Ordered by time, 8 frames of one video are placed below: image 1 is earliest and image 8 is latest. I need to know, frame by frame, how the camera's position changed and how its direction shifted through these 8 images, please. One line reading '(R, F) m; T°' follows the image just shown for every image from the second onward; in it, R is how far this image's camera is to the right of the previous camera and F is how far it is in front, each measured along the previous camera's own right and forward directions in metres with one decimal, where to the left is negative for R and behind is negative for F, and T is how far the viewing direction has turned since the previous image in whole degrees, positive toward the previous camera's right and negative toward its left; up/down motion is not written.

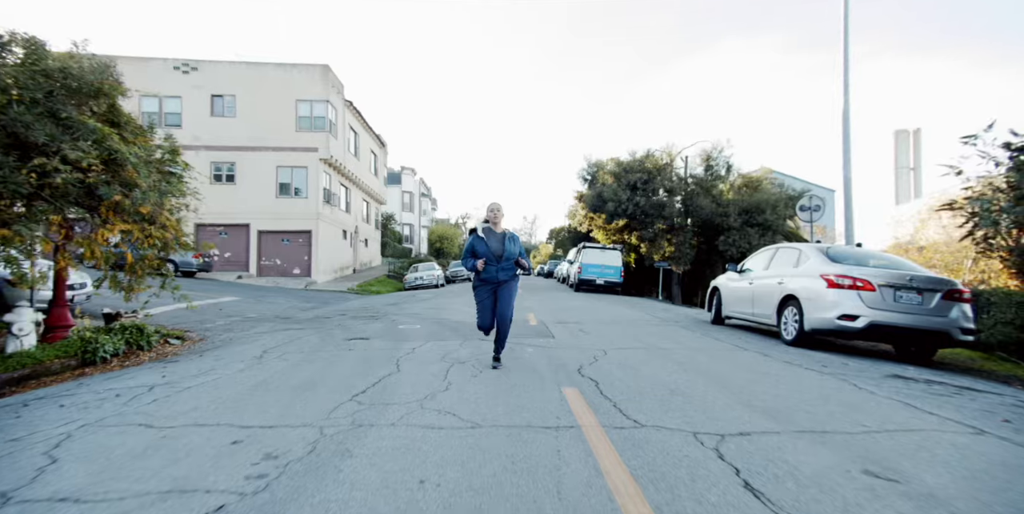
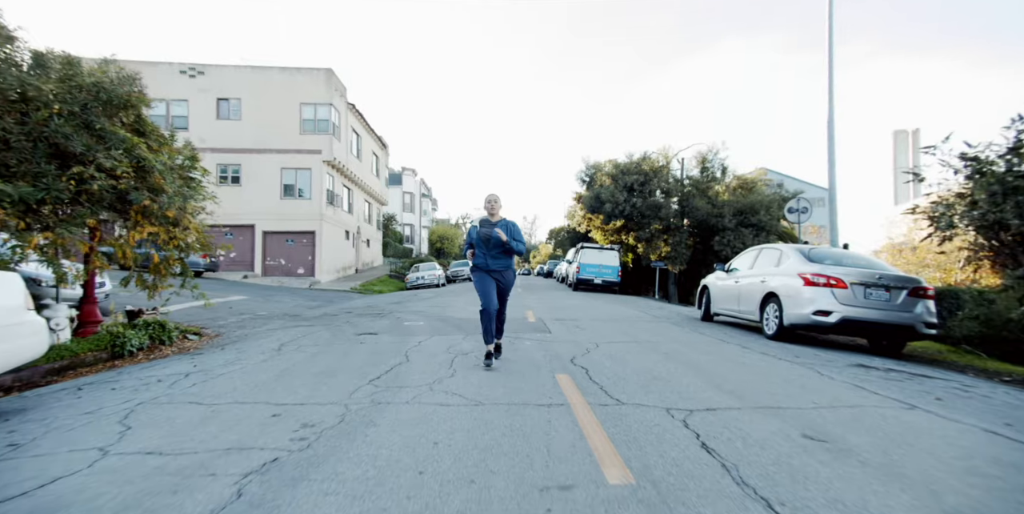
(0.0, -0.6) m; 0°
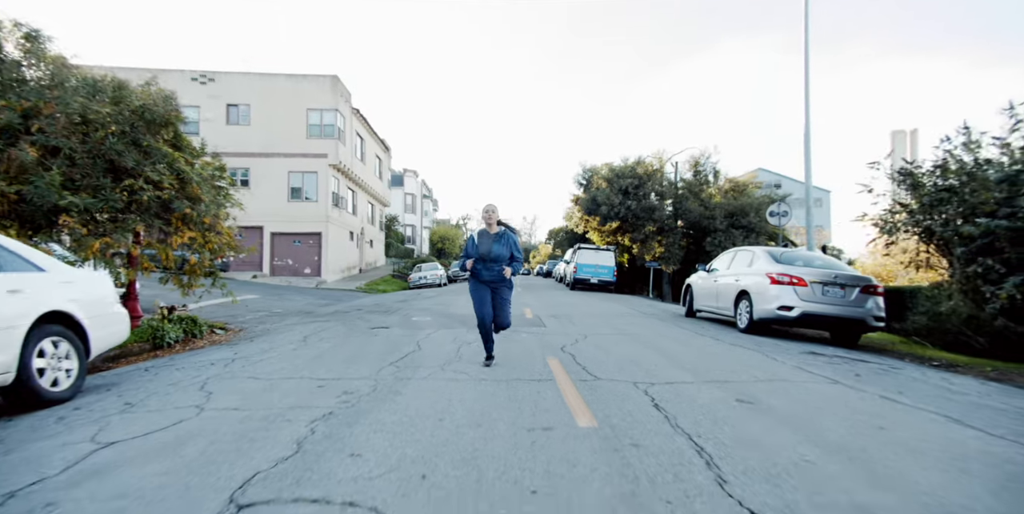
(0.0, -1.0) m; 0°
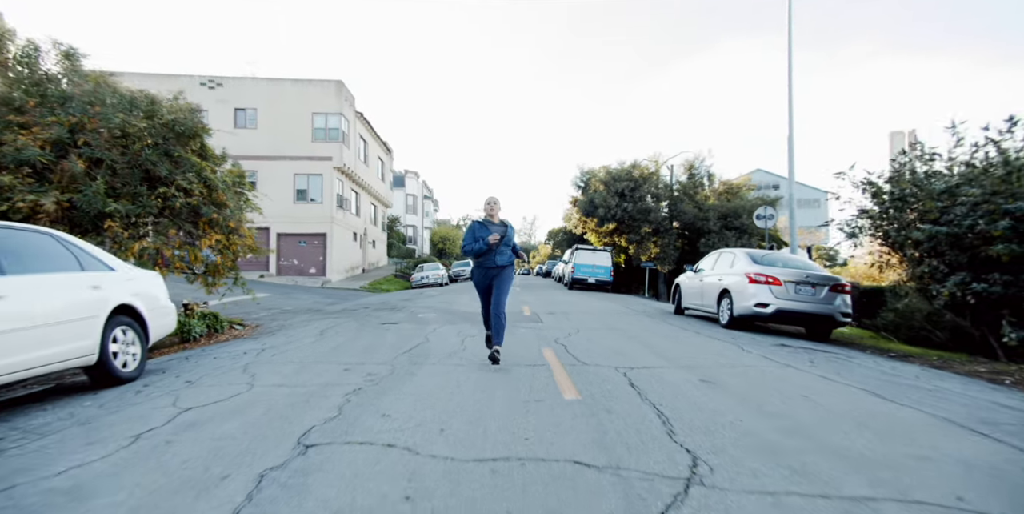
(0.0, -0.8) m; 0°
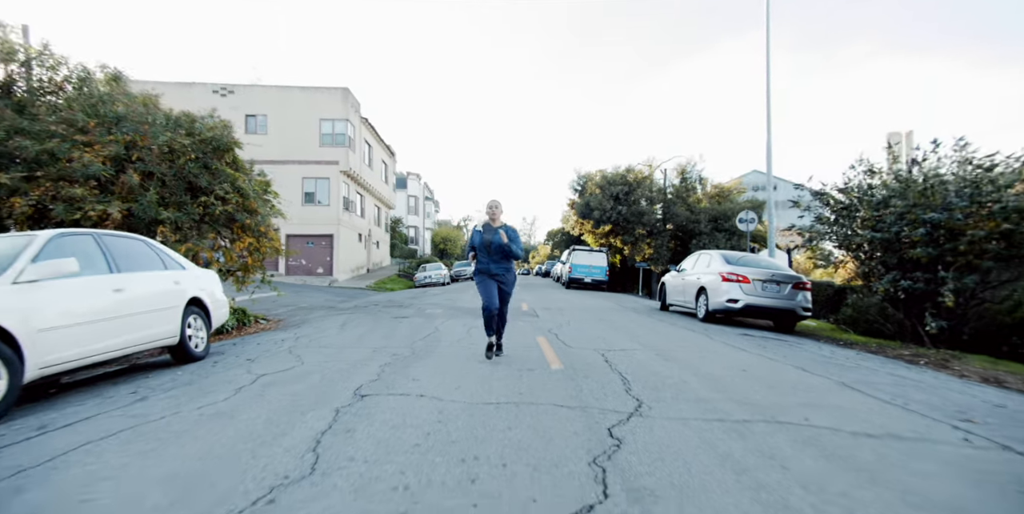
(0.0, -1.2) m; 0°
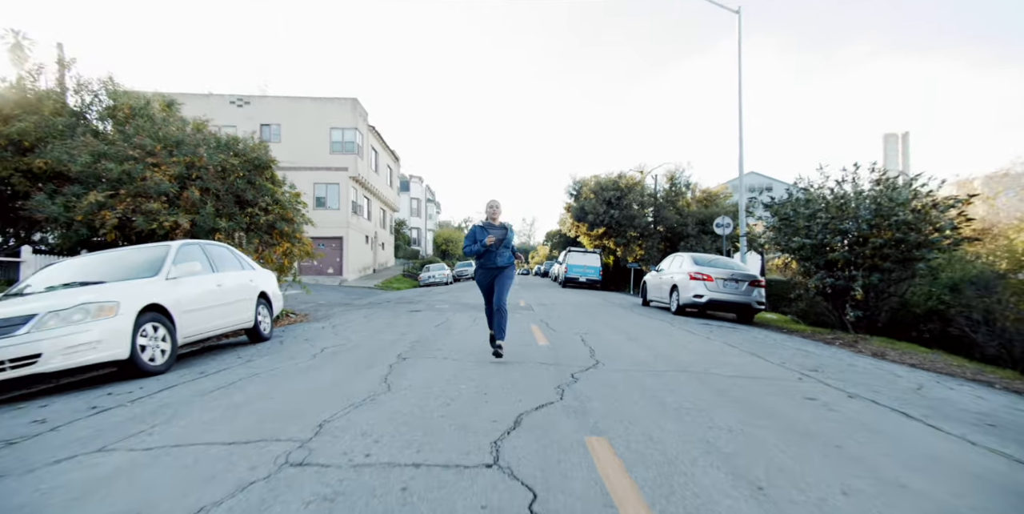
(0.0, -1.9) m; 0°
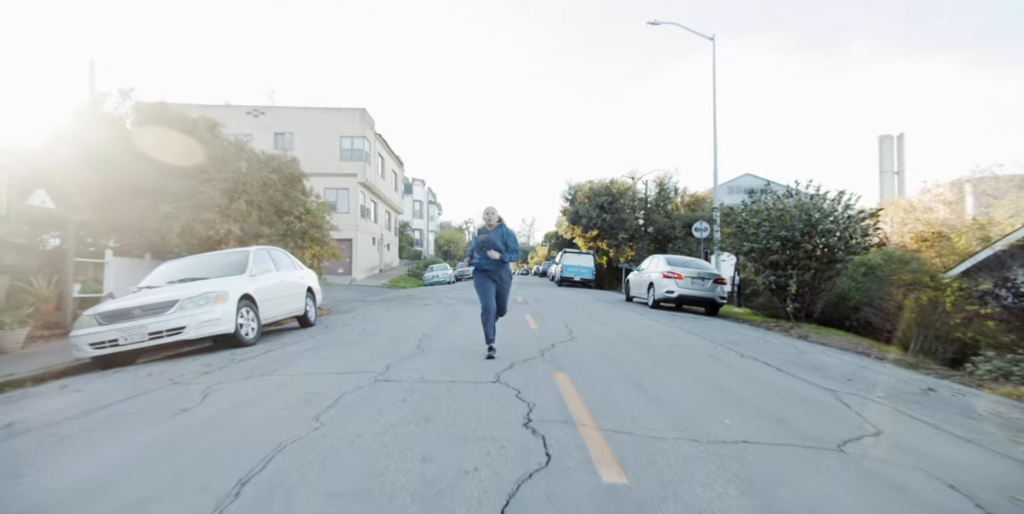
(+0.1, -2.1) m; 0°
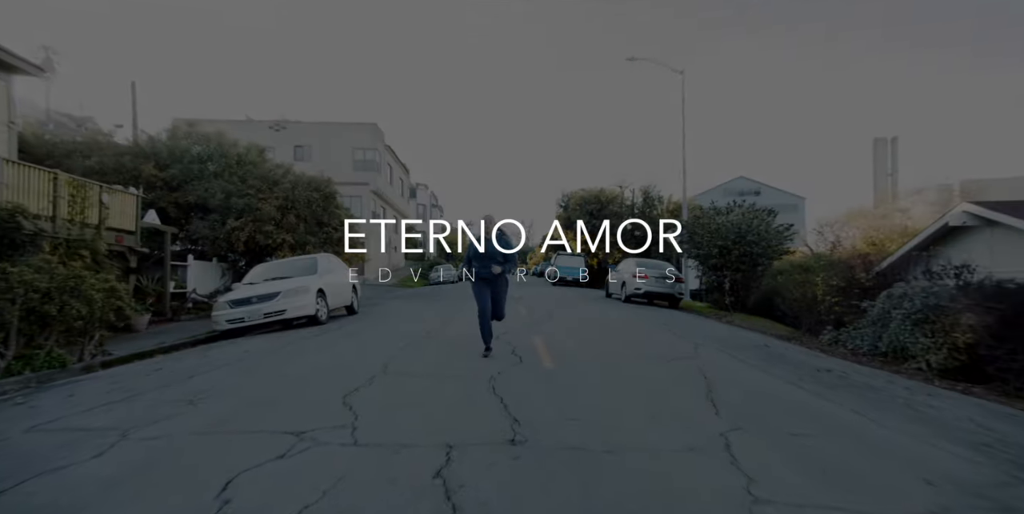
(+0.1, -3.2) m; 0°
